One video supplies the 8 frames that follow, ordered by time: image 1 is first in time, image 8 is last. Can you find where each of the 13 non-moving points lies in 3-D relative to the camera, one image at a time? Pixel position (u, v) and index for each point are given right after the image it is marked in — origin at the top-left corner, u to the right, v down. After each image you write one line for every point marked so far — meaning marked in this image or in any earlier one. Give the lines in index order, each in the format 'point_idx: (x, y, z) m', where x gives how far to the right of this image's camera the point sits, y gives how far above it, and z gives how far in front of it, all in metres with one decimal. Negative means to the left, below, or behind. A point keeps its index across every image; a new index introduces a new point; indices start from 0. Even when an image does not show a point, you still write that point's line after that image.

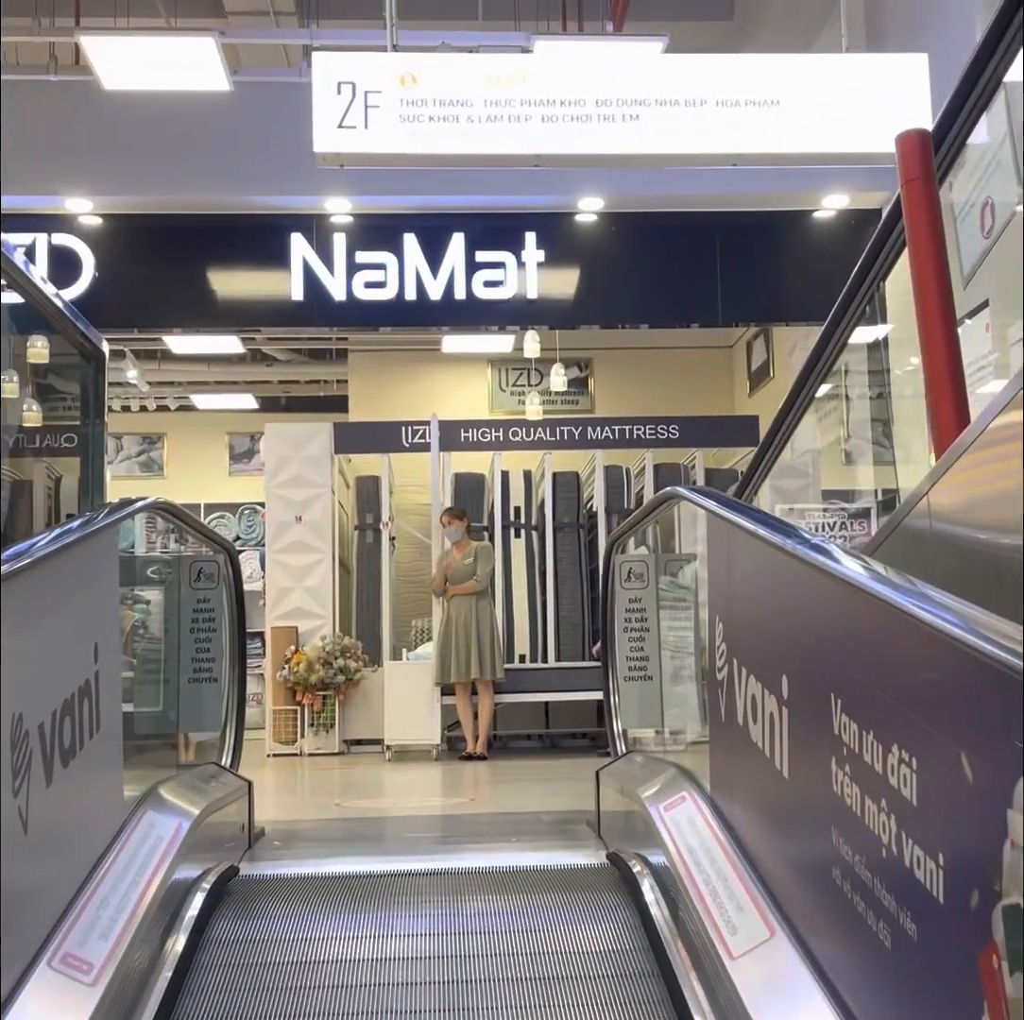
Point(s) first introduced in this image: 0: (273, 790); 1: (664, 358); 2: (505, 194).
0: (-0.9, -1.1, +5.3) m
1: (+1.2, +1.1, +10.3) m
2: (0.0, +1.3, +5.7) m
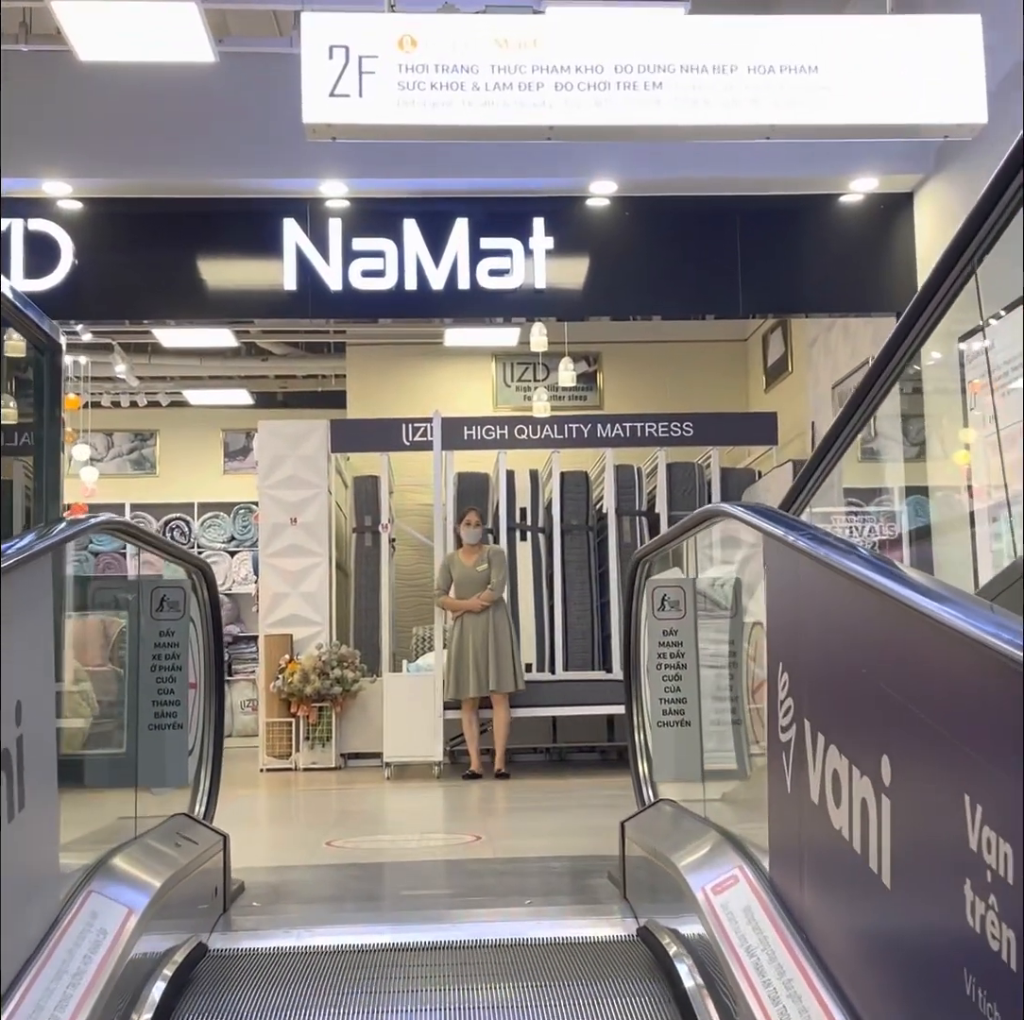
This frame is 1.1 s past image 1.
0: (-0.9, -1.1, +4.9) m
1: (+1.2, +1.1, +9.9) m
2: (0.0, +1.3, +5.3) m
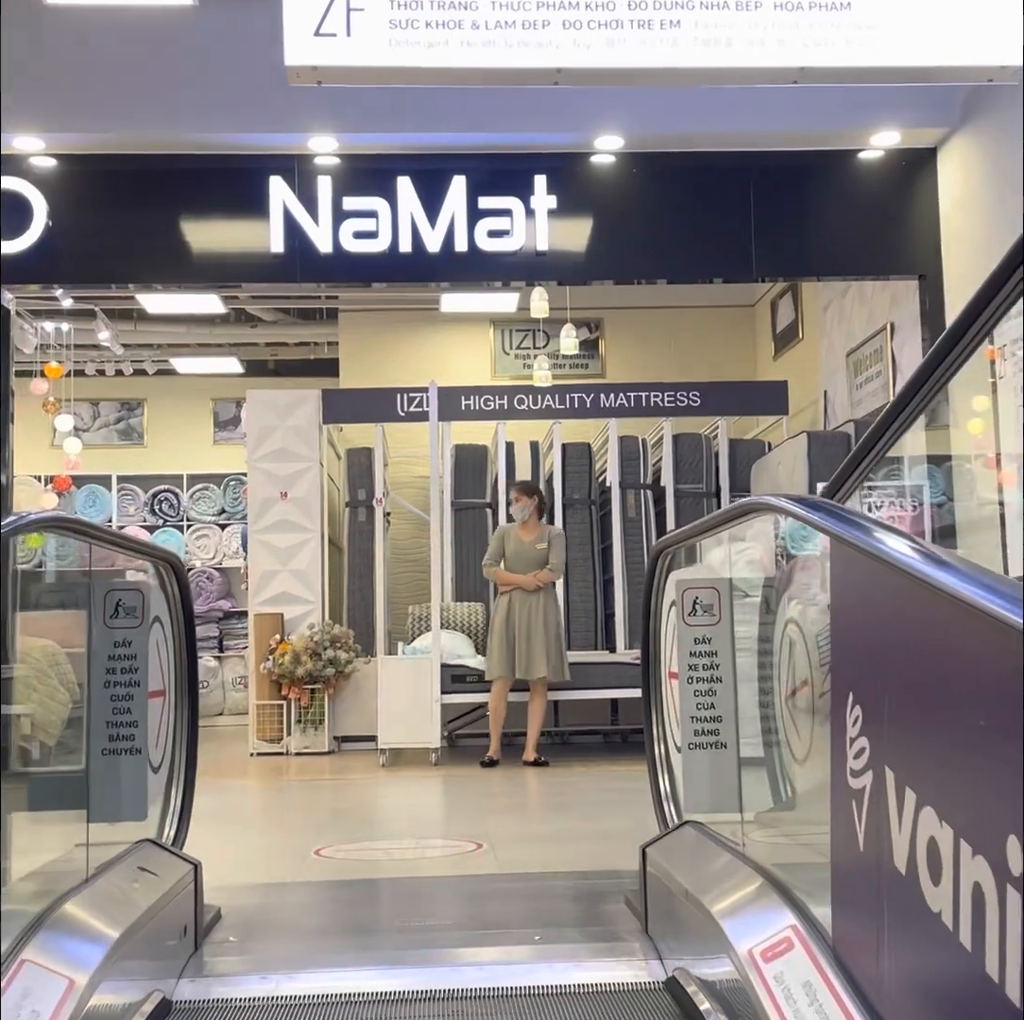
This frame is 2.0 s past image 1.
0: (-0.9, -1.0, +4.6) m
1: (+1.2, +1.3, +9.5) m
2: (0.0, +1.4, +5.0) m
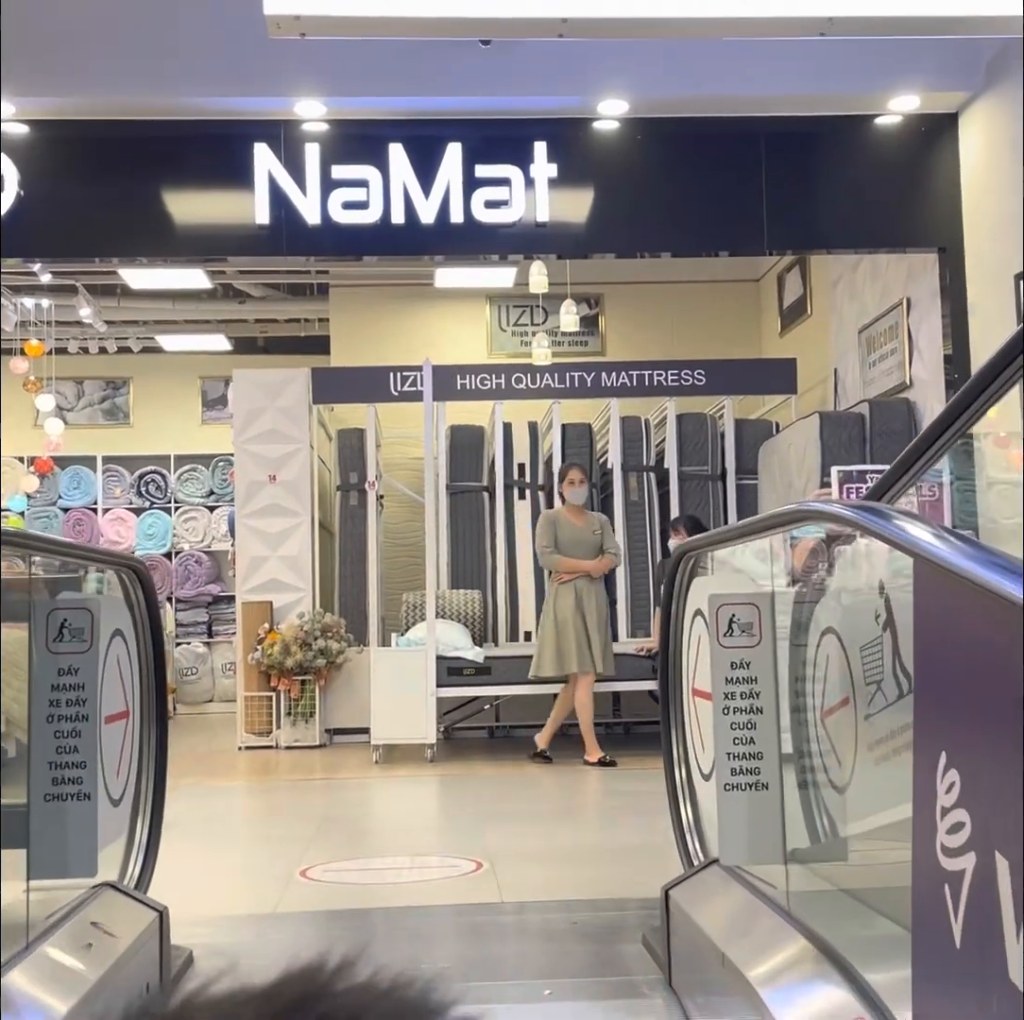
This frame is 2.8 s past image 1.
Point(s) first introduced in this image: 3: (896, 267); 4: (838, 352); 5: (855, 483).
0: (-0.9, -1.0, +4.4) m
1: (+1.2, +1.5, +9.2) m
2: (0.0, +1.4, +4.7) m
3: (+1.8, +1.1, +6.3) m
4: (+1.7, +0.8, +7.2) m
5: (+1.4, +0.1, +5.5) m
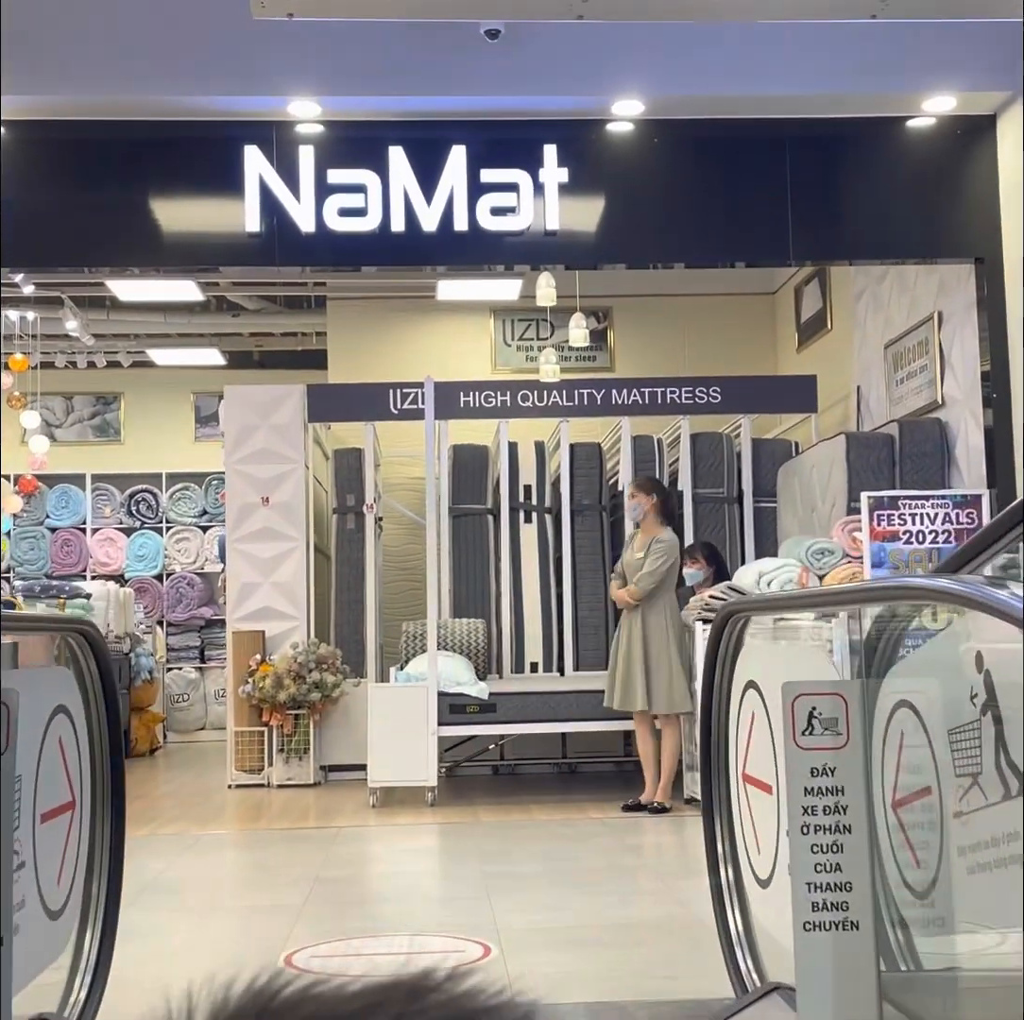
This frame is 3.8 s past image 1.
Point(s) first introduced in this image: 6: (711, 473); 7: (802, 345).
0: (-0.9, -1.1, +4.0) m
1: (+1.2, +1.3, +8.9) m
2: (0.0, +1.3, +4.3) m
3: (+1.8, +1.0, +5.9) m
4: (+1.7, +0.7, +6.8) m
5: (+1.4, 0.0, +5.1) m
6: (+1.0, +0.2, +6.9) m
7: (+1.7, +1.0, +8.0) m
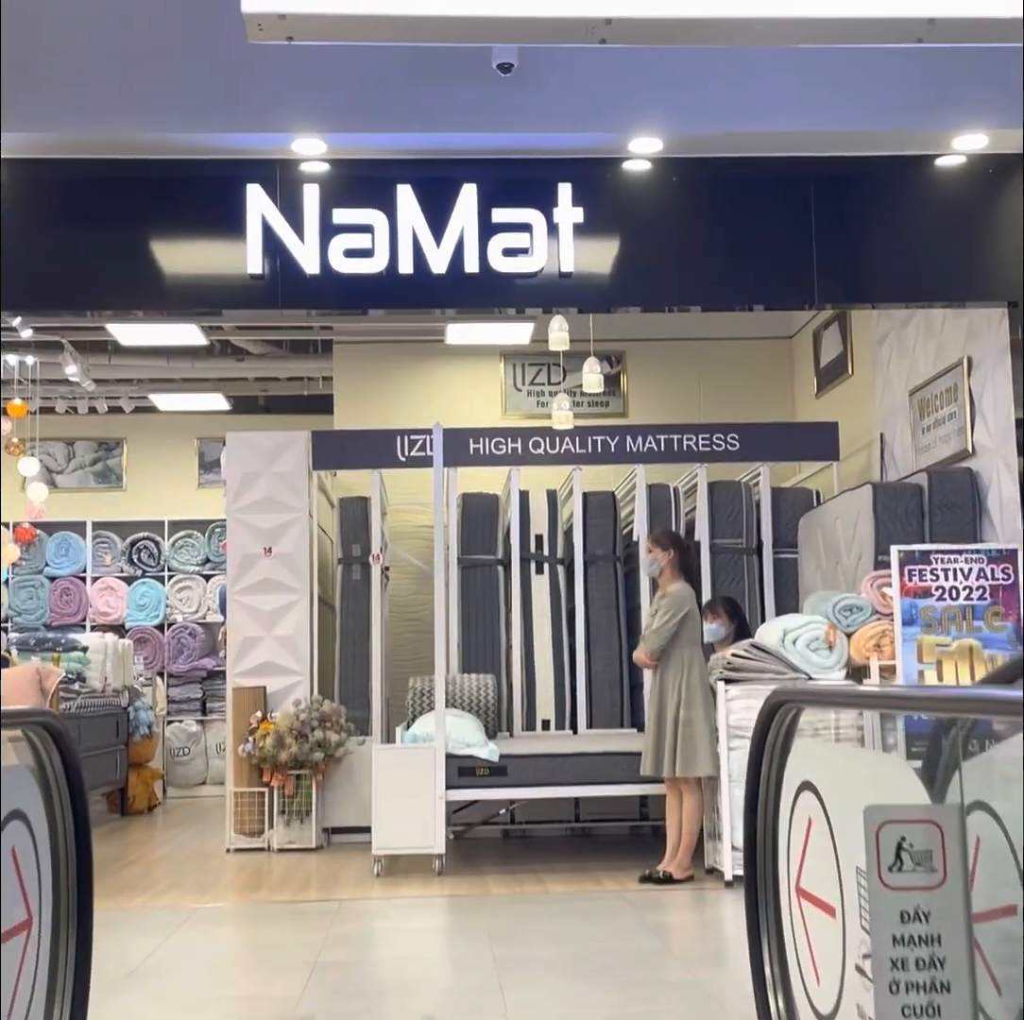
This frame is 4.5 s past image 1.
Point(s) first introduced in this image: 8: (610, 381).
0: (-0.8, -1.2, +3.7) m
1: (+1.3, +1.0, +8.7) m
2: (+0.1, +1.1, +4.1) m
3: (+1.8, +0.8, +5.7) m
4: (+1.8, +0.5, +6.6) m
5: (+1.4, -0.2, +4.8) m
6: (+1.1, -0.1, +6.6) m
7: (+1.8, +0.7, +7.8) m
8: (+0.6, +0.8, +8.6) m
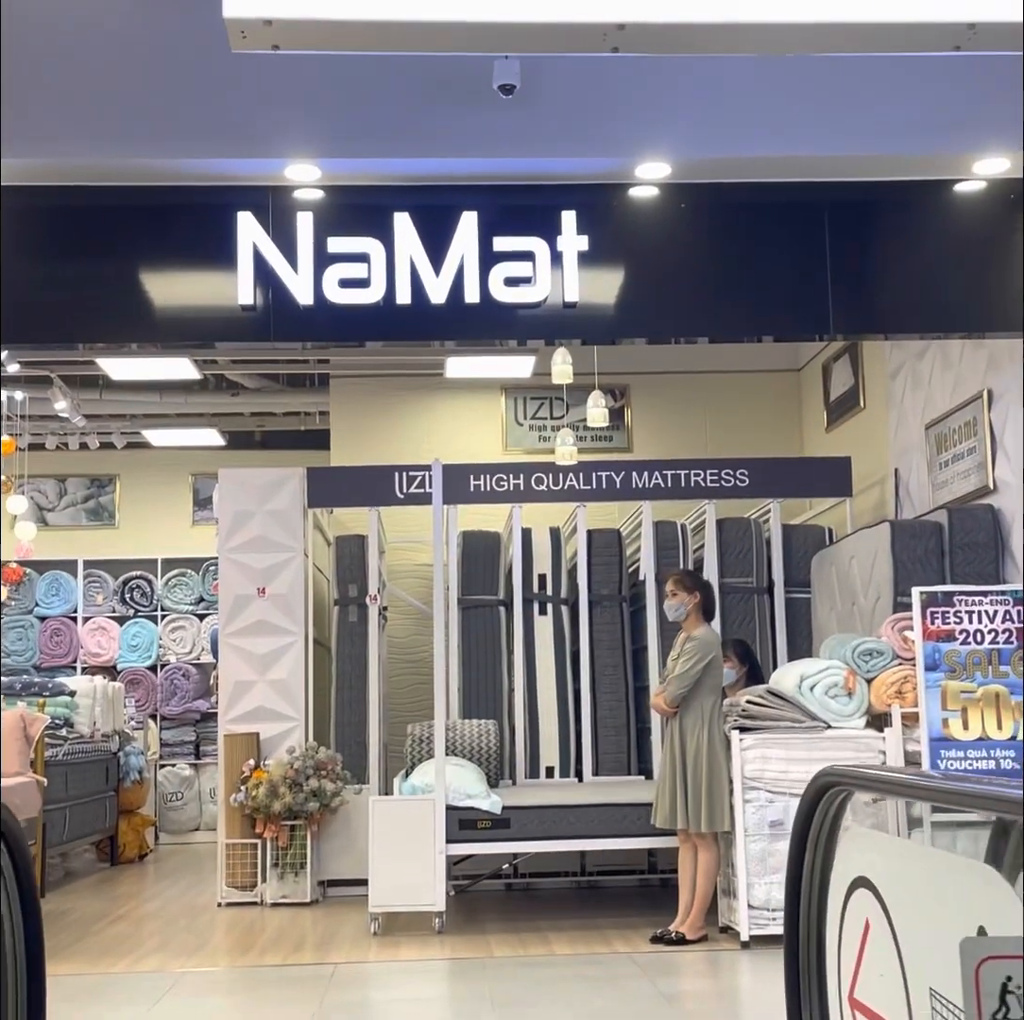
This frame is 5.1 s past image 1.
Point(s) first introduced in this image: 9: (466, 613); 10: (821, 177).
0: (-0.8, -1.4, +3.5) m
1: (+1.3, +0.8, +8.5) m
2: (+0.1, +1.0, +3.9) m
3: (+1.8, +0.6, +5.5) m
4: (+1.8, +0.3, +6.4) m
5: (+1.4, -0.3, +4.6) m
6: (+1.1, -0.2, +6.4) m
7: (+1.8, +0.5, +7.6) m
8: (+0.6, +0.6, +8.4) m
9: (-0.2, -0.5, +6.6) m
10: (+0.8, +1.0, +4.2) m
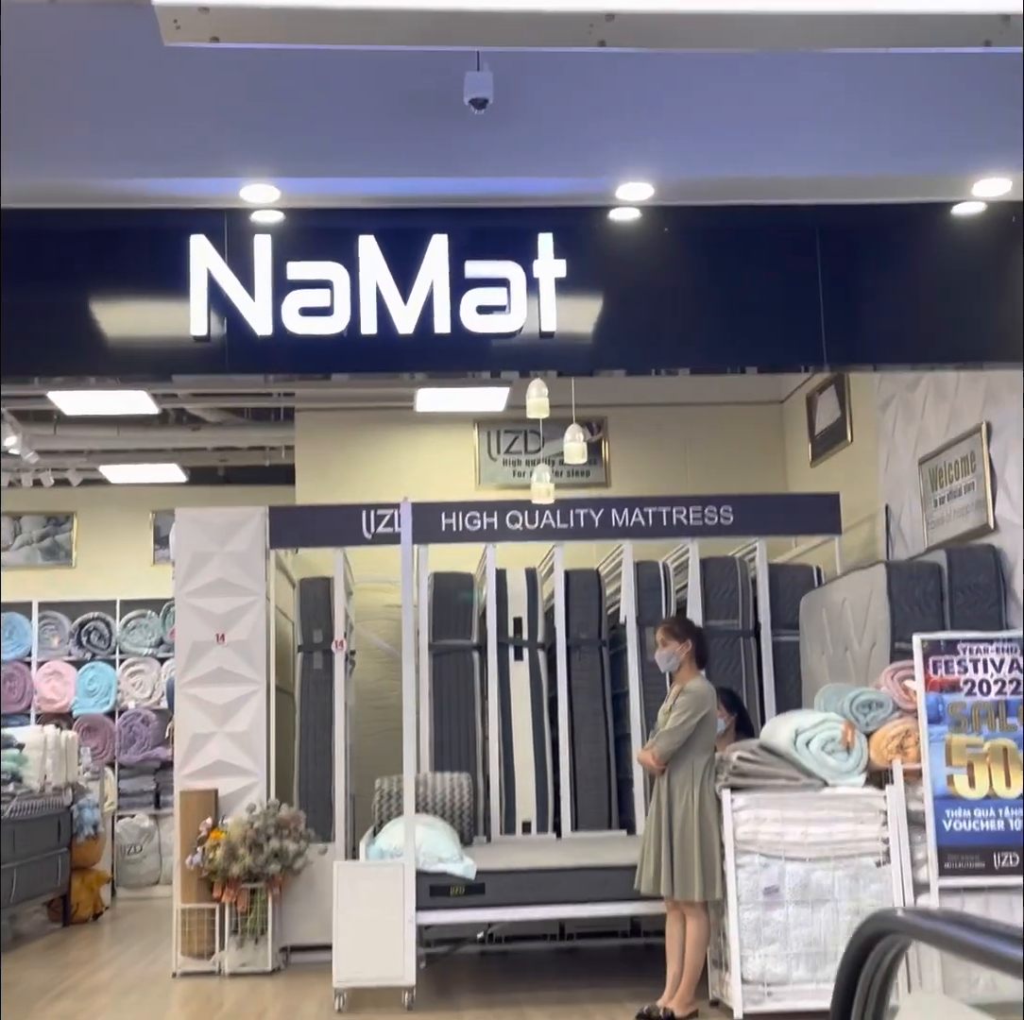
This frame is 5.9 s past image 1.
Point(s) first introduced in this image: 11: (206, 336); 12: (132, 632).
0: (-0.9, -1.5, +3.1) m
1: (+1.1, +0.6, +8.2) m
2: (0.0, +0.9, +3.6) m
3: (+1.7, +0.5, +5.2) m
4: (+1.7, +0.1, +6.1) m
5: (+1.4, -0.5, +4.3) m
6: (+0.9, -0.4, +6.1) m
7: (+1.6, +0.3, +7.3) m
8: (+0.5, +0.4, +8.1) m
9: (-0.3, -0.7, +6.3) m
10: (+0.8, +0.9, +4.0) m
11: (-0.8, +0.5, +3.6) m
12: (-2.5, -0.8, +9.0) m
